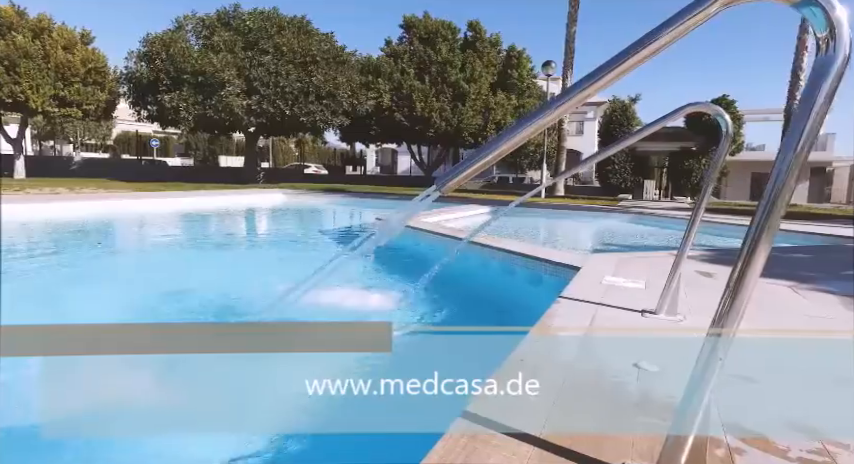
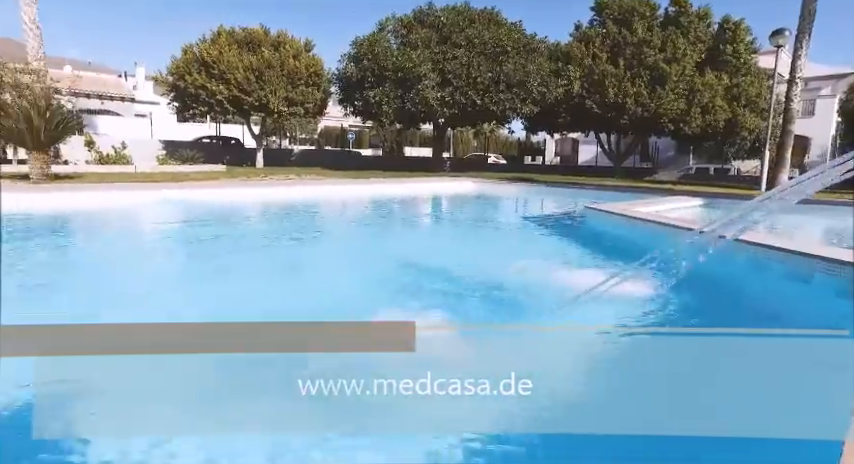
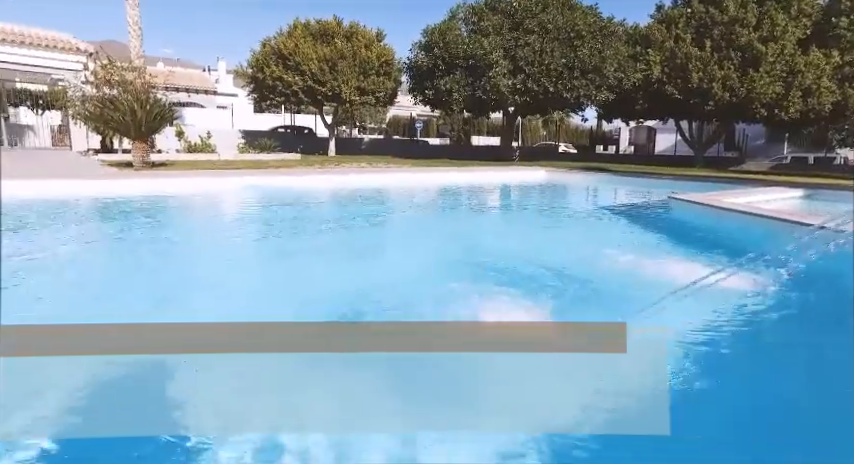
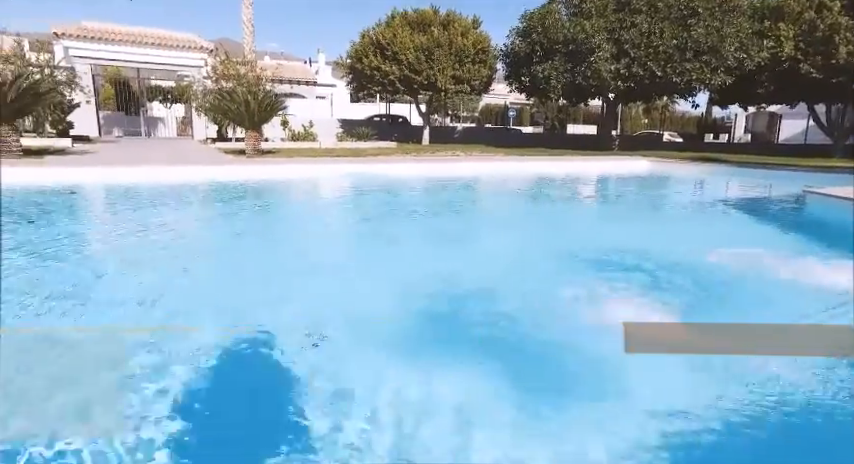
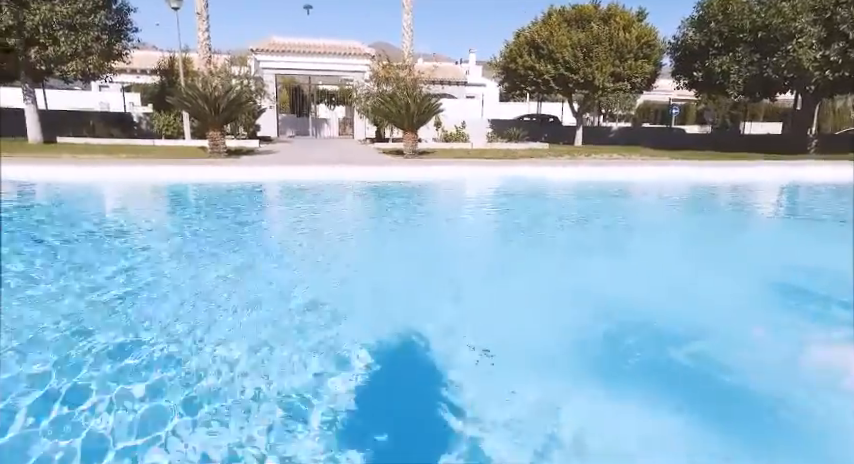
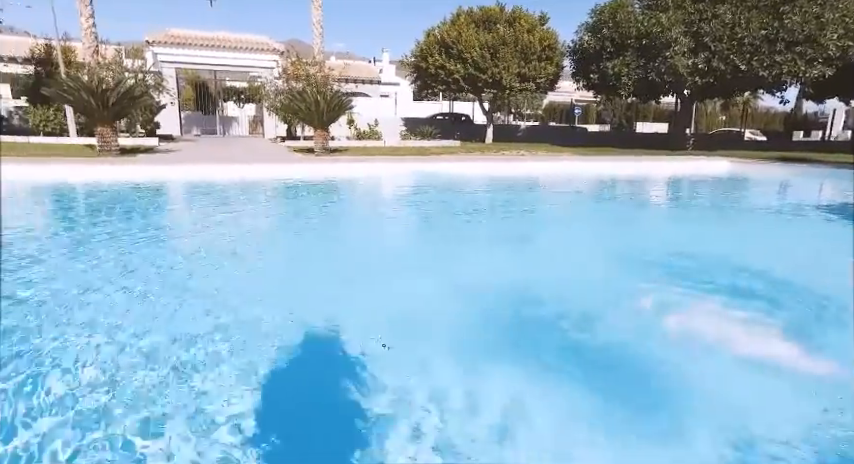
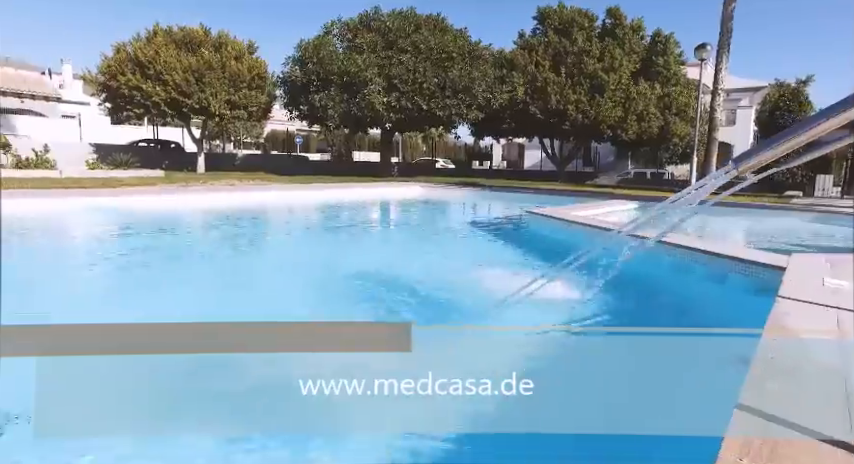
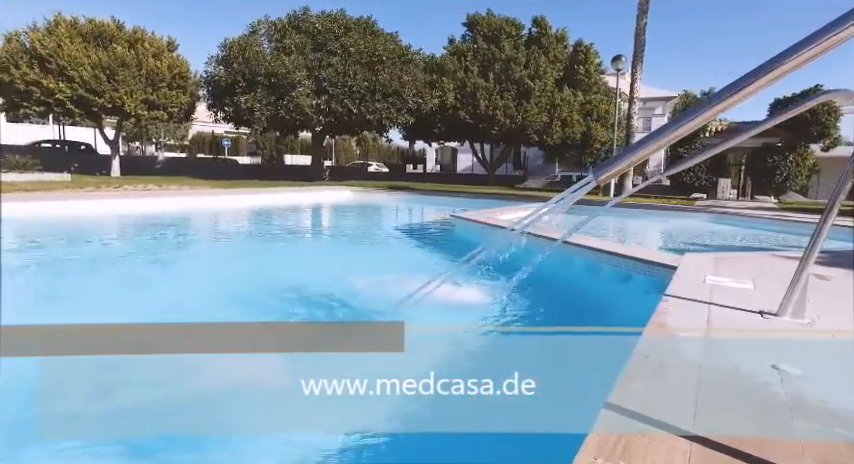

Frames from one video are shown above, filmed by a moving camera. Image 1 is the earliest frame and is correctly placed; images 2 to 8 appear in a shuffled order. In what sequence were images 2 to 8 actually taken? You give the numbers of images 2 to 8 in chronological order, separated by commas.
8, 7, 2, 3, 4, 6, 5
